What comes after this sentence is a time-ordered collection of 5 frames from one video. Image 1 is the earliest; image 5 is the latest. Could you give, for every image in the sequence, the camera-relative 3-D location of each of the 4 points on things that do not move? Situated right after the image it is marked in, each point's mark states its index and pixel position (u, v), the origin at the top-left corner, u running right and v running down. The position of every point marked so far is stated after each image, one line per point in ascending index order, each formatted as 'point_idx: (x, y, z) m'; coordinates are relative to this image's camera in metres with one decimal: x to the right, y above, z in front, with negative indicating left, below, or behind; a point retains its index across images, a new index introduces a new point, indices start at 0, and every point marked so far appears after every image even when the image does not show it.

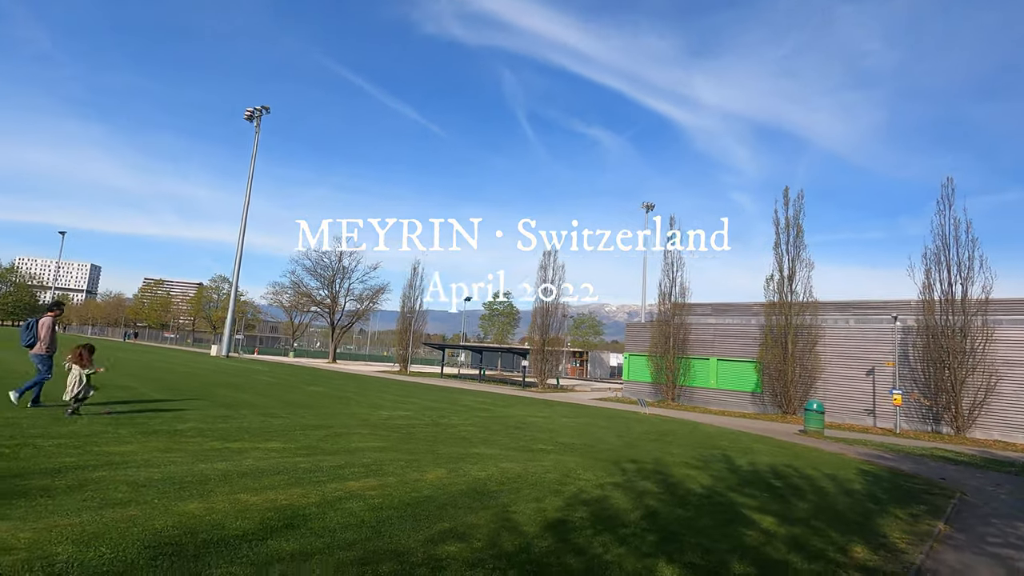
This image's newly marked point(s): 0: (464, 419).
0: (-1.2, -3.3, +14.5) m
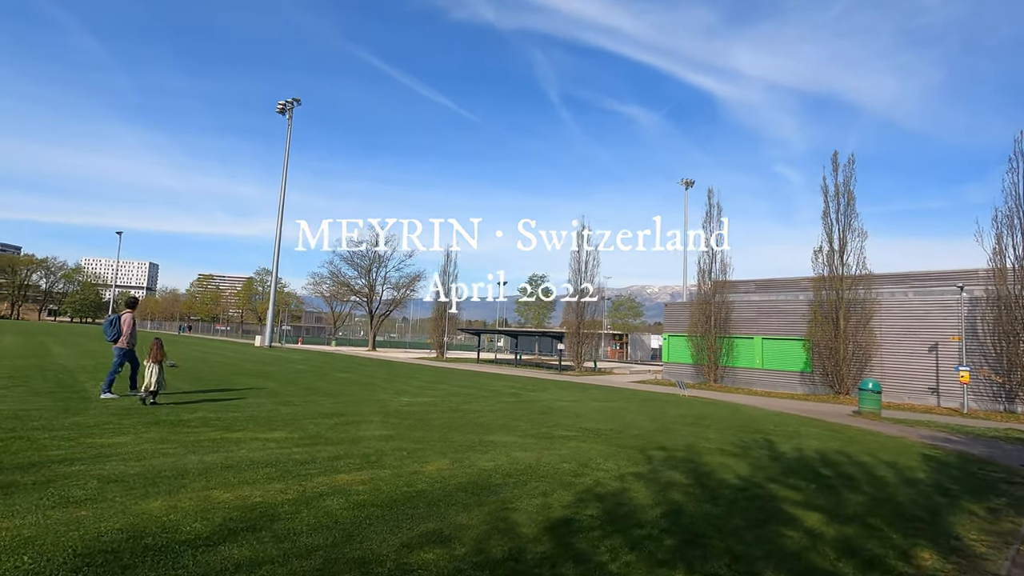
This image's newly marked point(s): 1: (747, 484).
0: (-0.6, -2.8, +13.9) m
1: (+2.7, -2.3, +6.7) m
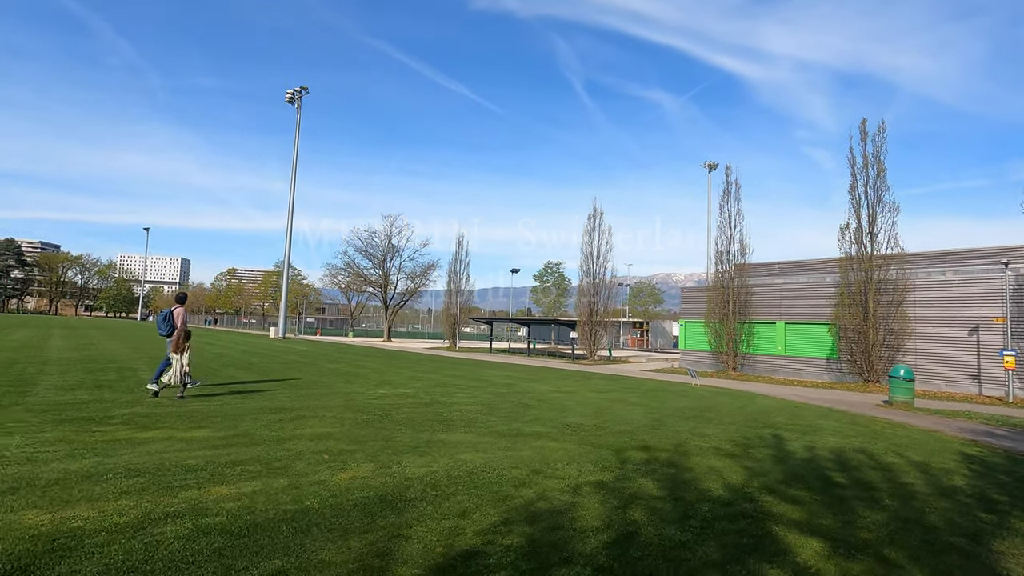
0: (-0.9, -2.4, +12.7) m
1: (+2.1, -1.9, +5.4) m
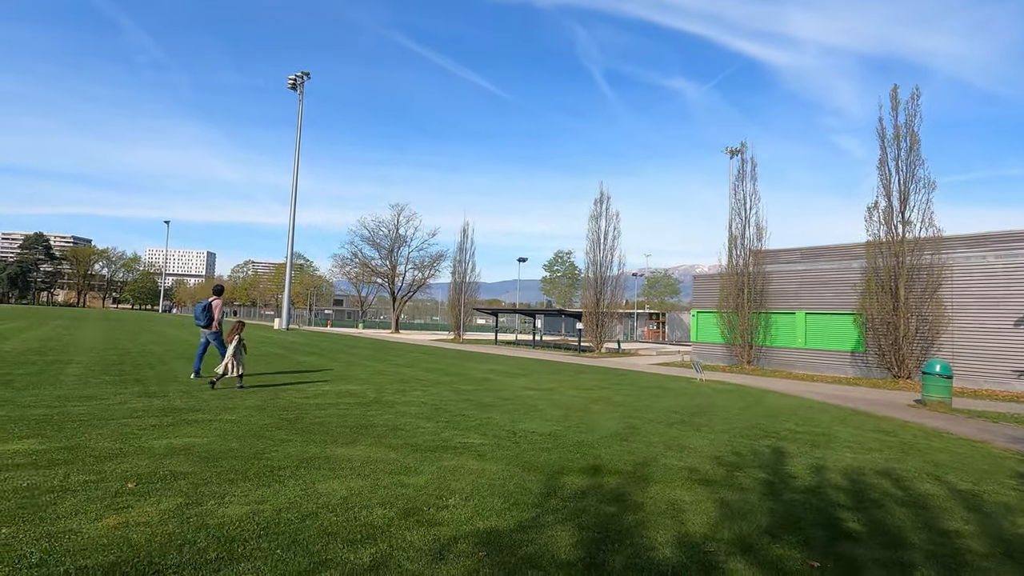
0: (-1.6, -2.0, +11.0) m
1: (+1.1, -1.7, +3.6) m
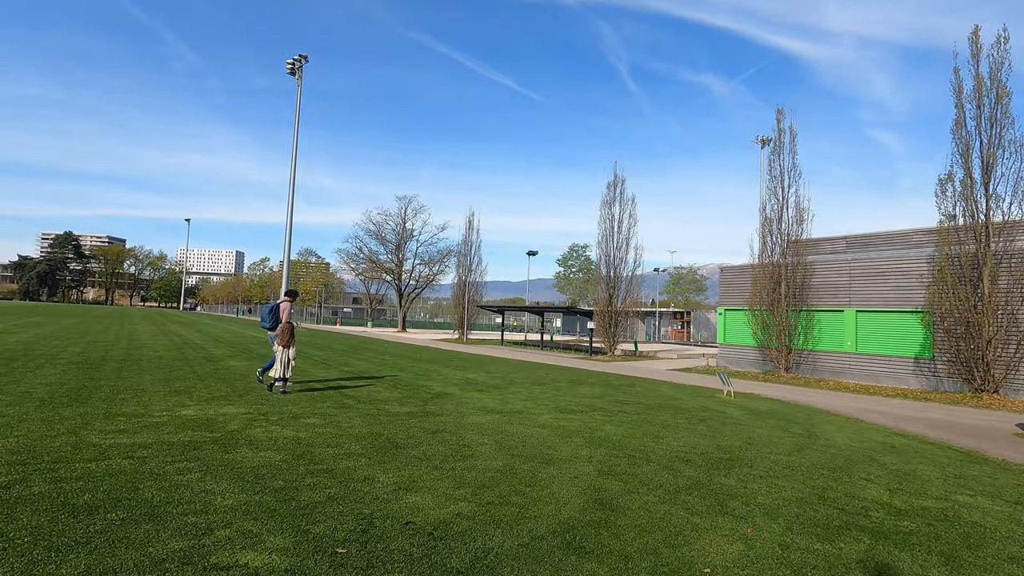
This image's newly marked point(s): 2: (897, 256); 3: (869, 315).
0: (-2.4, -1.8, +7.6) m
1: (-0.1, -1.4, 0.0) m
2: (+12.8, +1.2, +19.0) m
3: (+12.0, -0.9, +19.5) m
